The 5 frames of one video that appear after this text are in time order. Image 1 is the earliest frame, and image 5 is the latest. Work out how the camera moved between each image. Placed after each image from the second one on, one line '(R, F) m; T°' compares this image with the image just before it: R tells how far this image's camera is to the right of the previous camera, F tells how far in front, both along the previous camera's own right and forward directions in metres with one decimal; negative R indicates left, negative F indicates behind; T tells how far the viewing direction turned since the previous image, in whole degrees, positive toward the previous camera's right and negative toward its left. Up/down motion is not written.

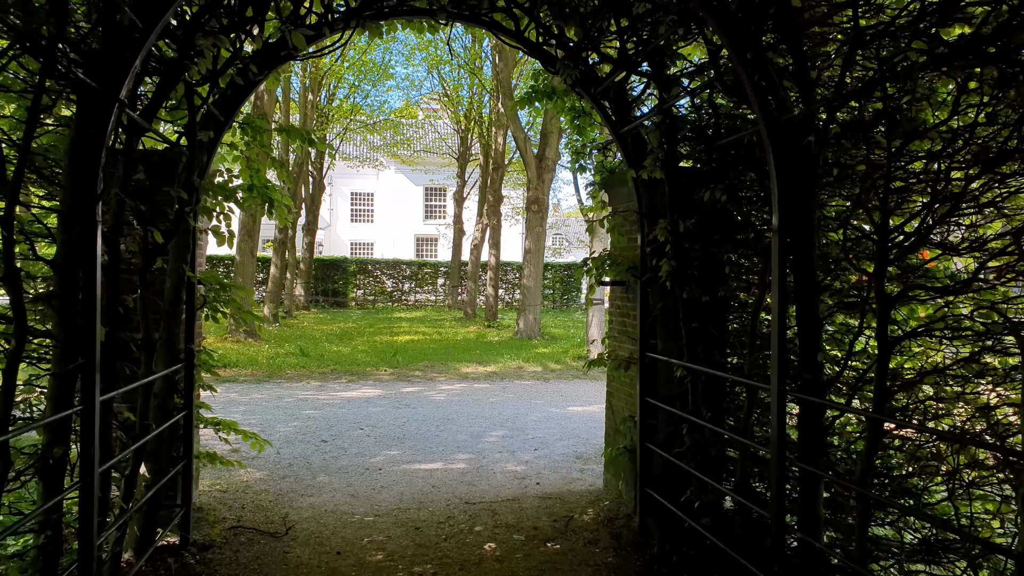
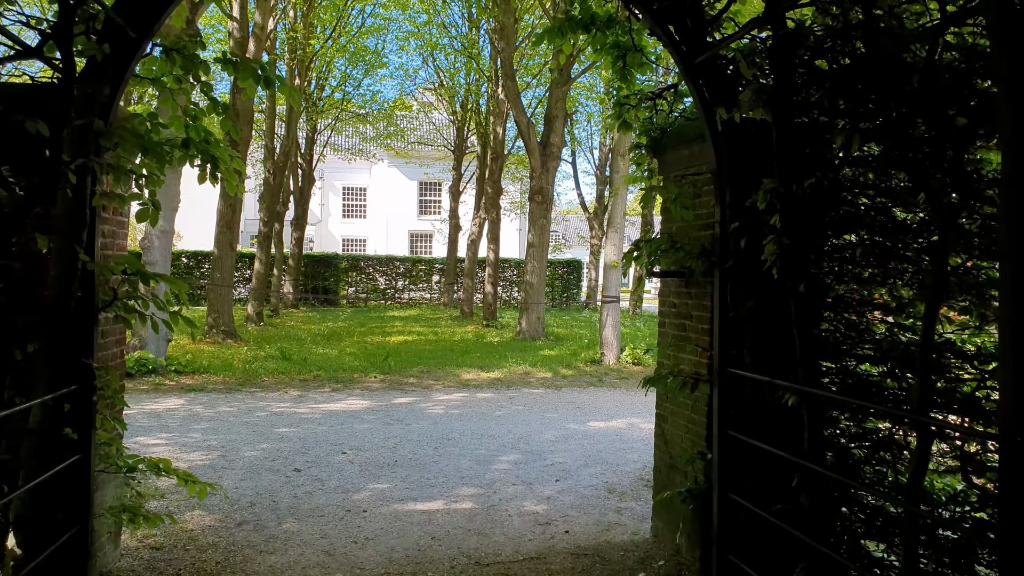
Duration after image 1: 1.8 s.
(-0.2, +1.2) m; +1°
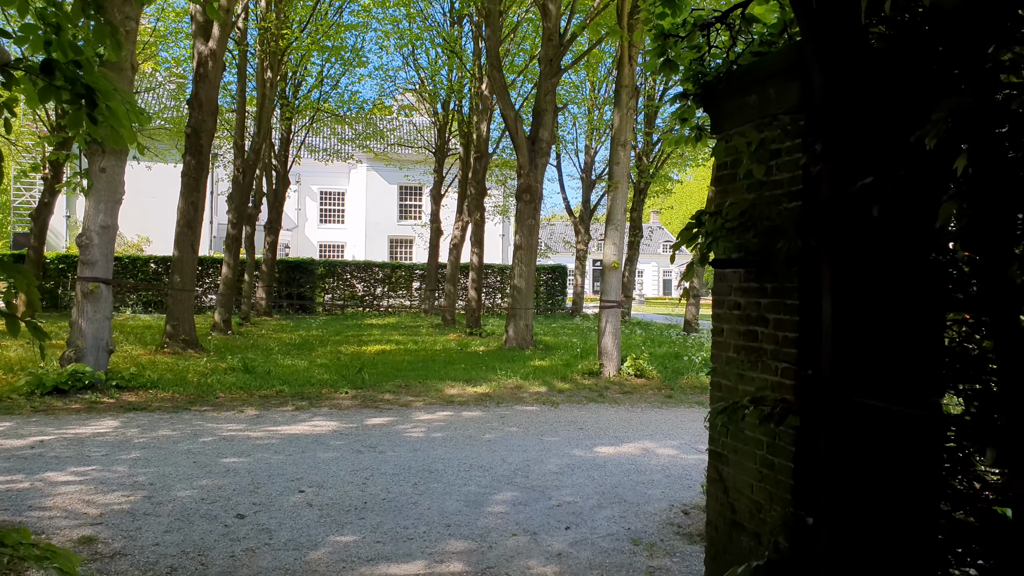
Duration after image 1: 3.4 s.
(-0.1, +1.0) m; +2°
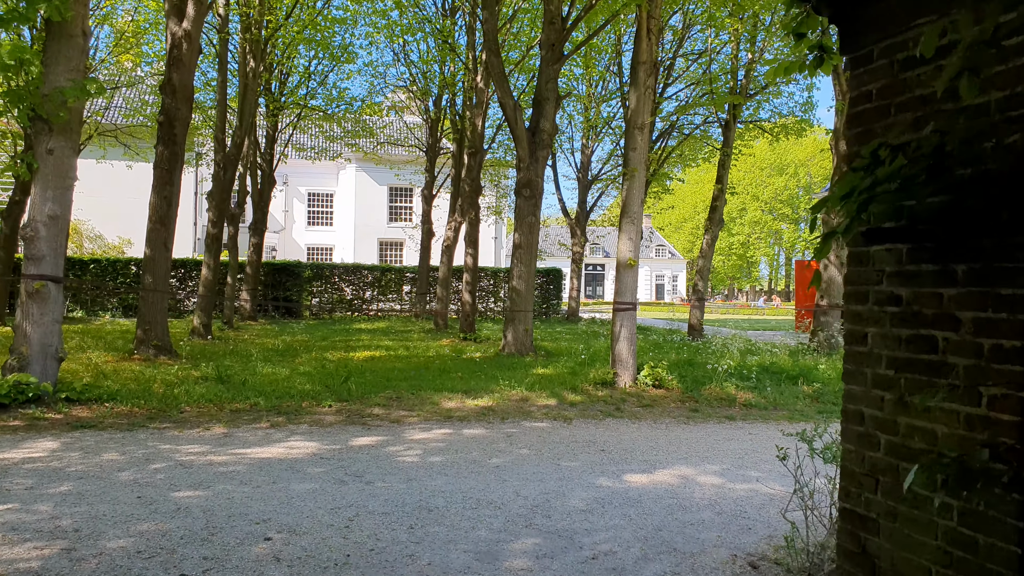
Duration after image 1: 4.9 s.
(-0.2, +0.9) m; +1°
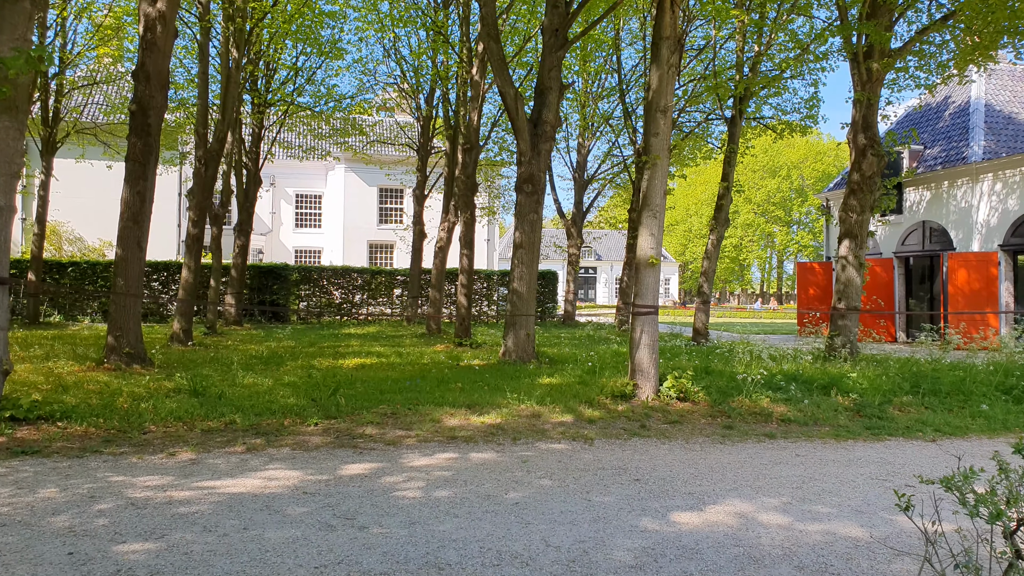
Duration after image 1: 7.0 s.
(-0.2, +0.8) m; +1°
